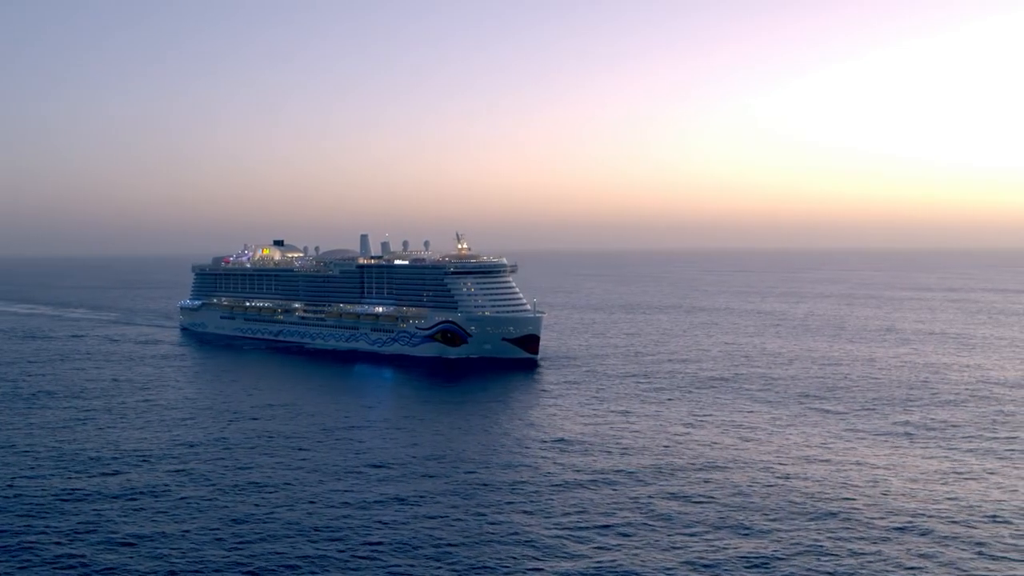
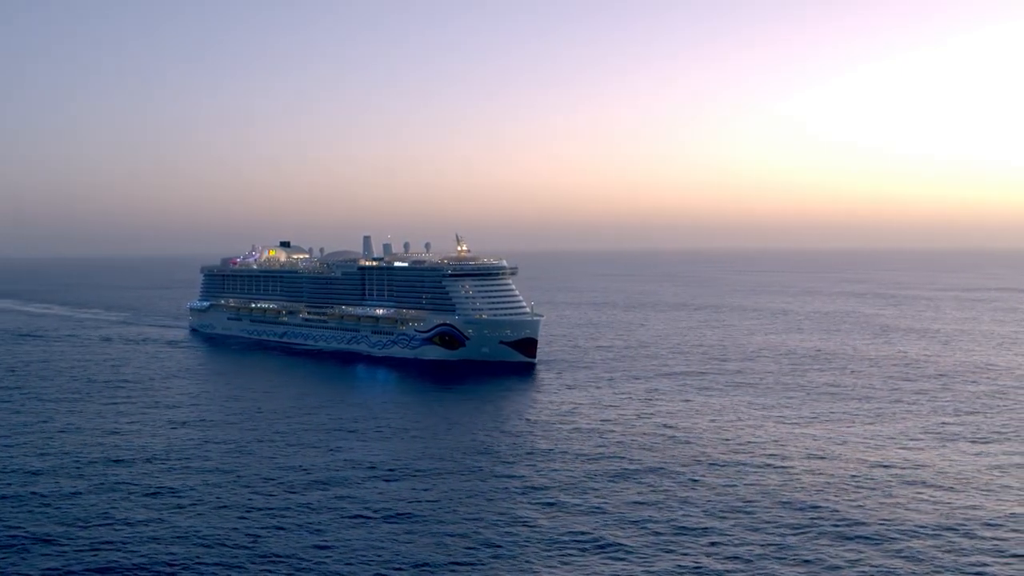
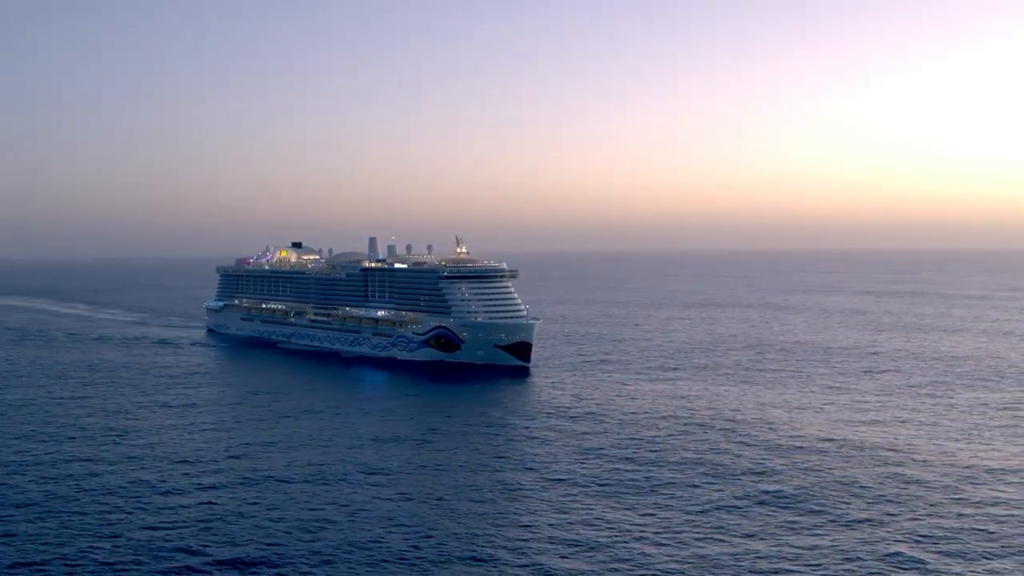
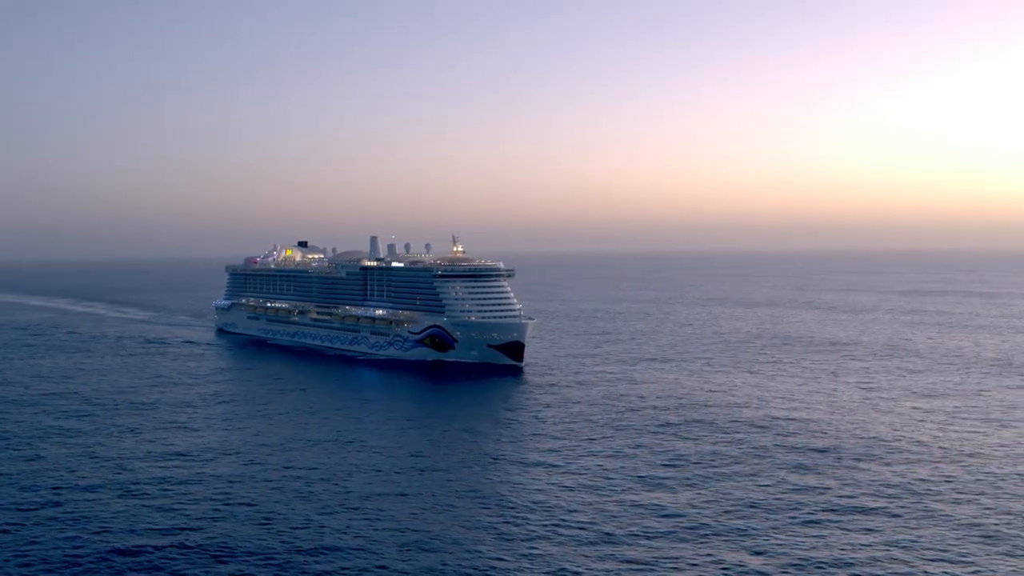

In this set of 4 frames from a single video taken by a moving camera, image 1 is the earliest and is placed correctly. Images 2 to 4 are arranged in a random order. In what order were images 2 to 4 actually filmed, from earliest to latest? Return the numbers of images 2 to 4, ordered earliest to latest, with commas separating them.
2, 3, 4
